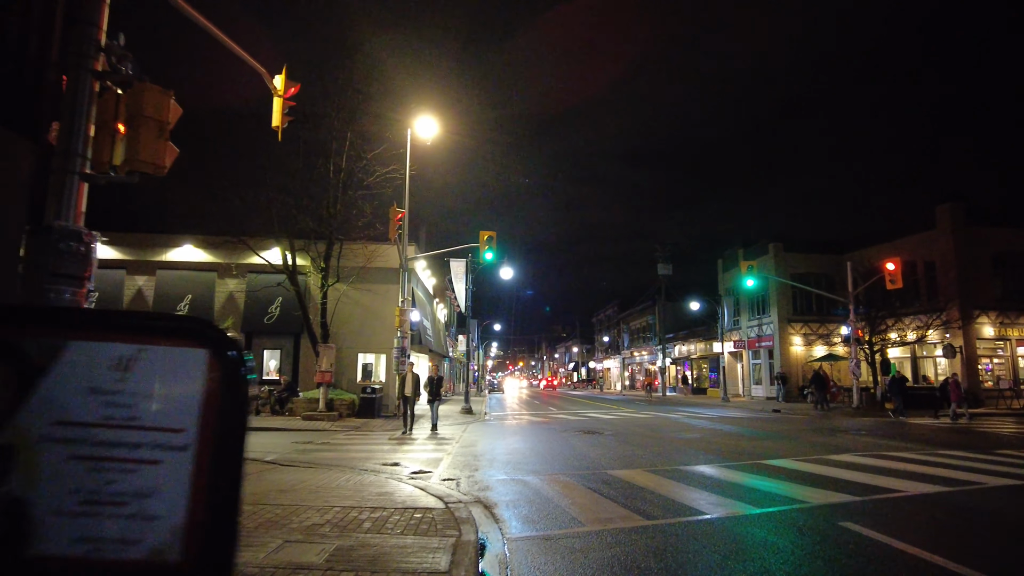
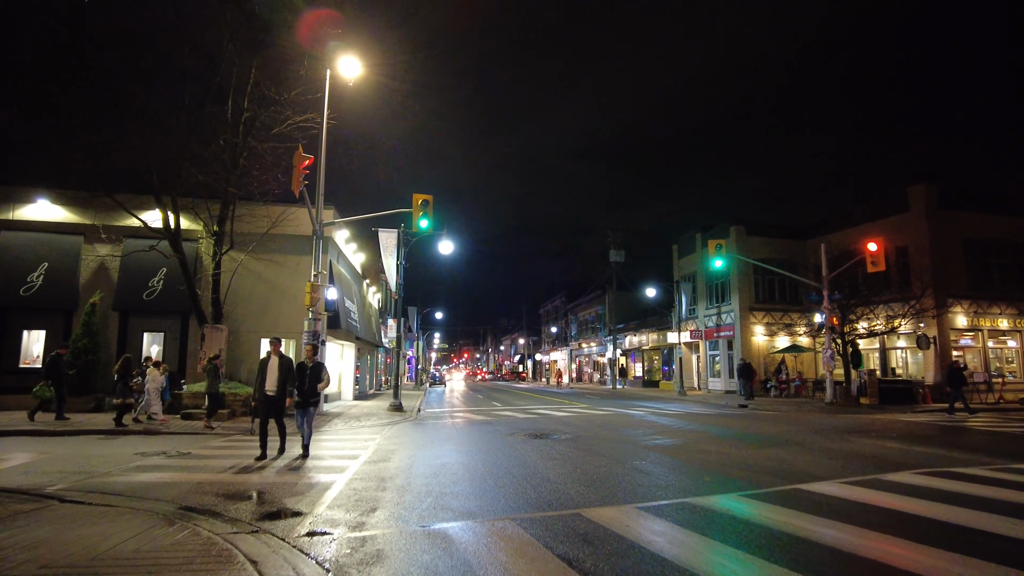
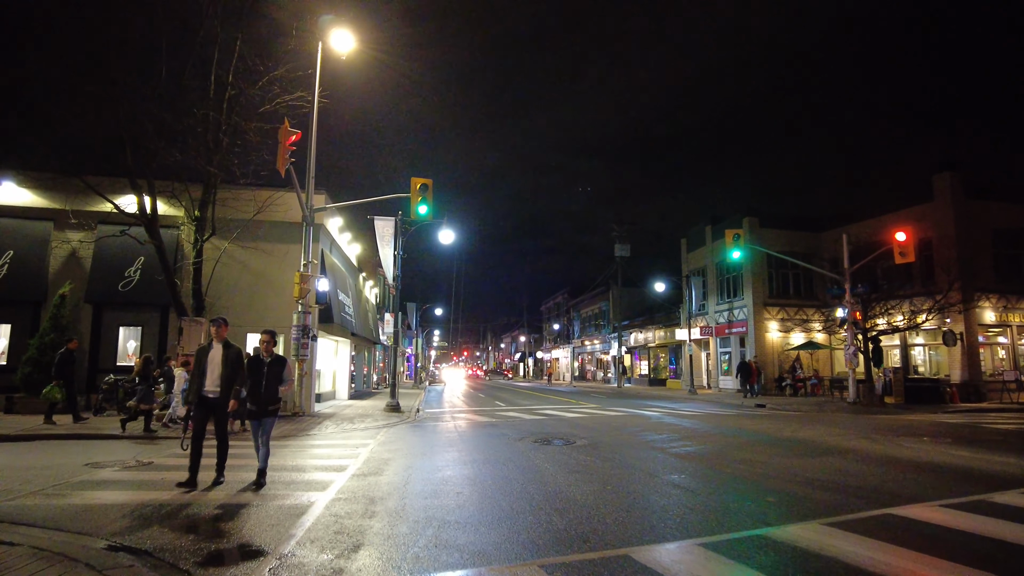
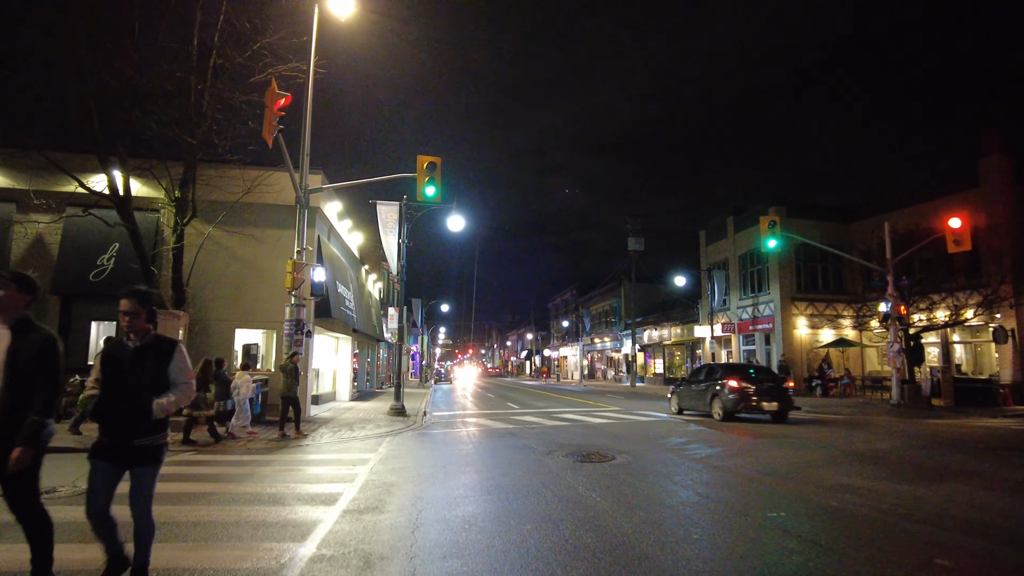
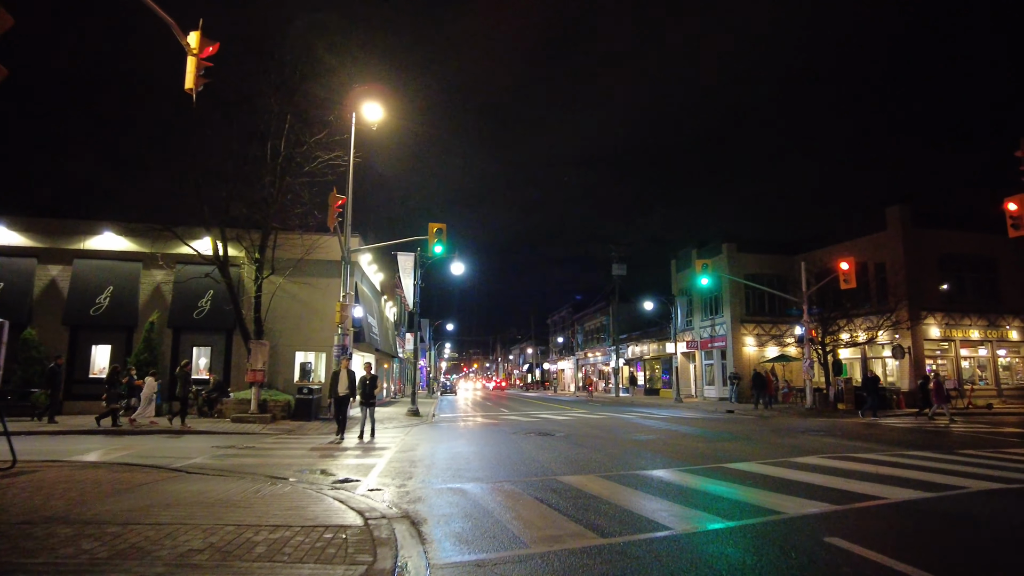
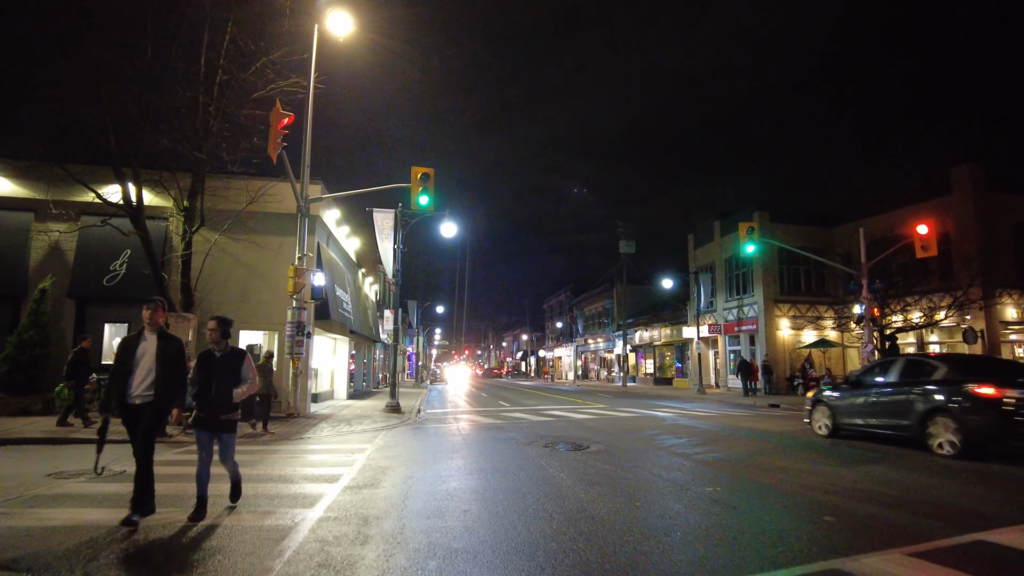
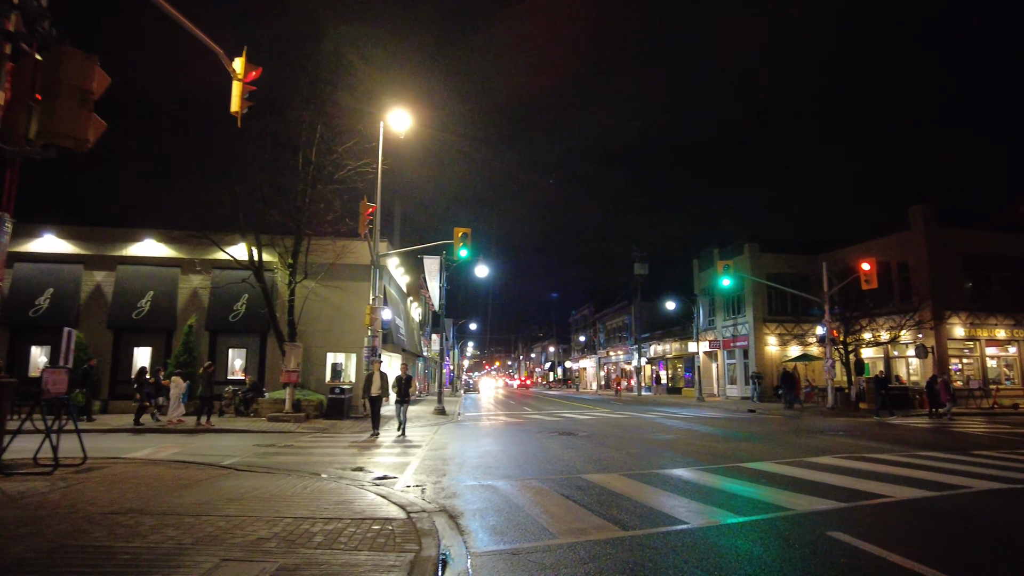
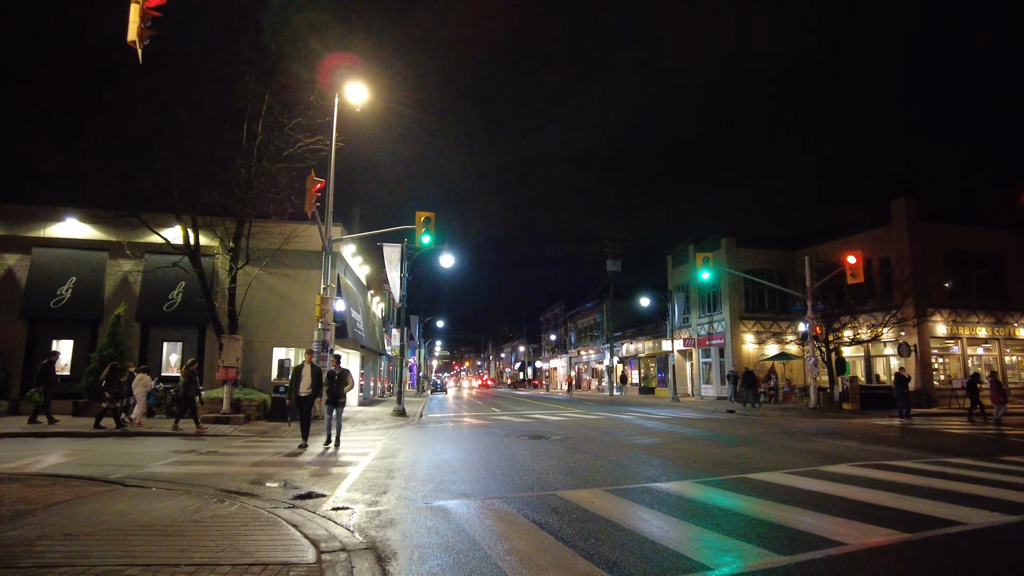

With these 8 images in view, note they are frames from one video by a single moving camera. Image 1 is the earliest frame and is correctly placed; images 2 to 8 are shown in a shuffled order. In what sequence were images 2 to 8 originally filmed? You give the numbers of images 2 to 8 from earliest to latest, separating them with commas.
7, 5, 8, 2, 3, 6, 4
